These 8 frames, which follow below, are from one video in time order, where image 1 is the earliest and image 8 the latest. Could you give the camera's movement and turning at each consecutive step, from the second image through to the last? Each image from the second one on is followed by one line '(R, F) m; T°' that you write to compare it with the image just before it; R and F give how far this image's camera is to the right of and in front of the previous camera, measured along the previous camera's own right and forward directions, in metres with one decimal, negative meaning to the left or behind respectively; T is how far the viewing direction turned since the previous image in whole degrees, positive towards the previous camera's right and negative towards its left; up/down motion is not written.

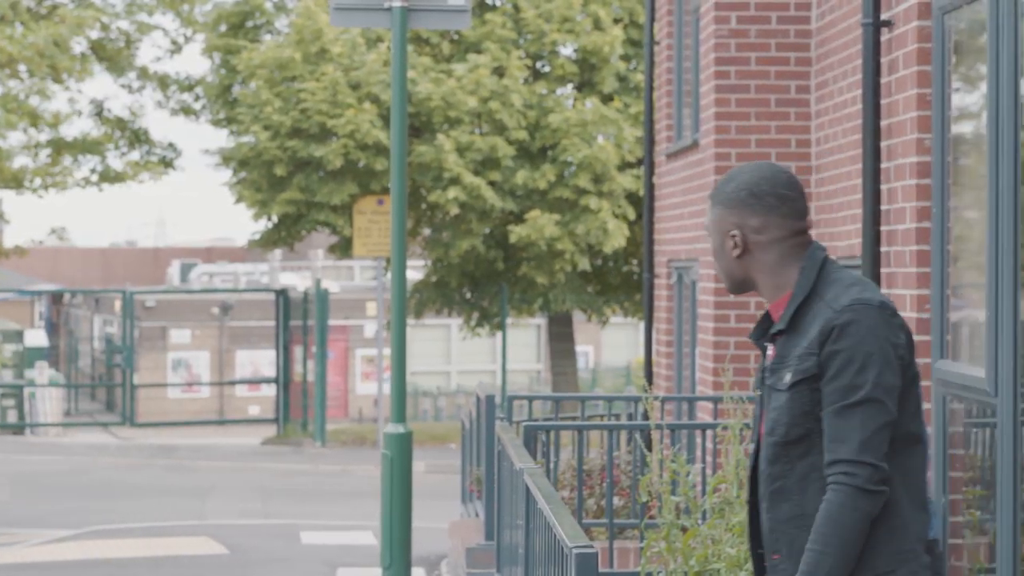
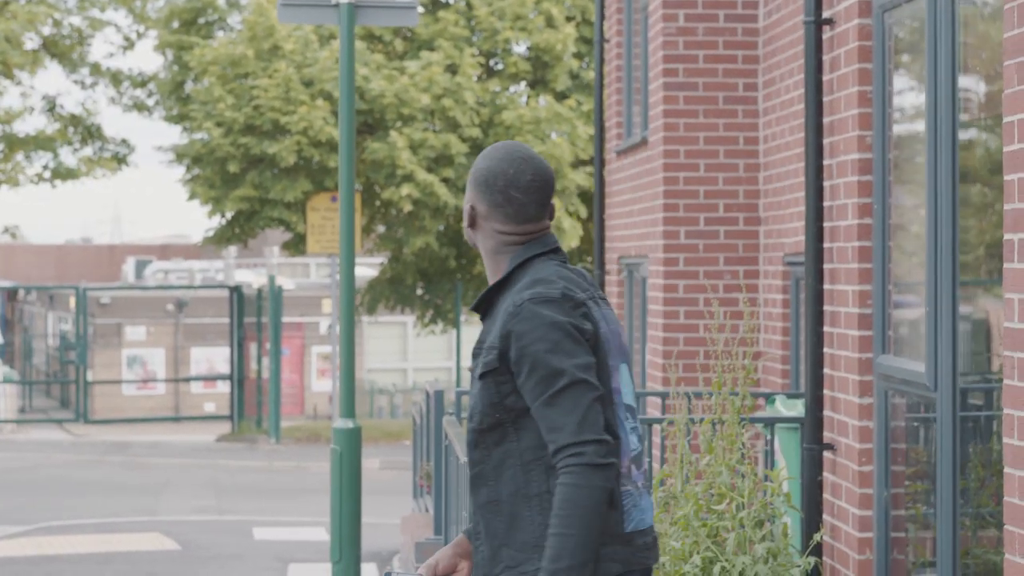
(0.0, 0.0) m; +1°
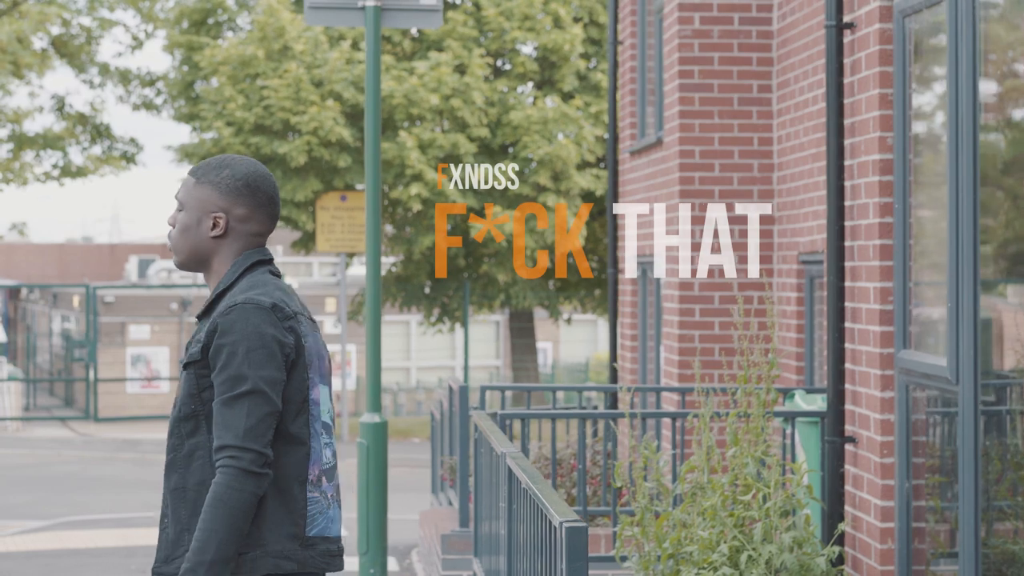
(-0.1, -0.2) m; 0°
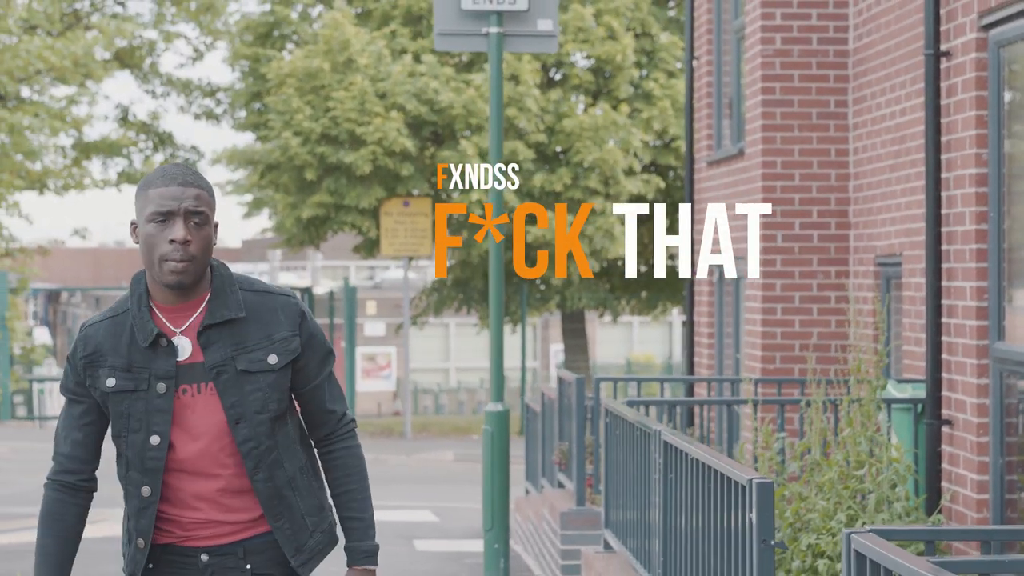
(-0.5, -0.8) m; -1°
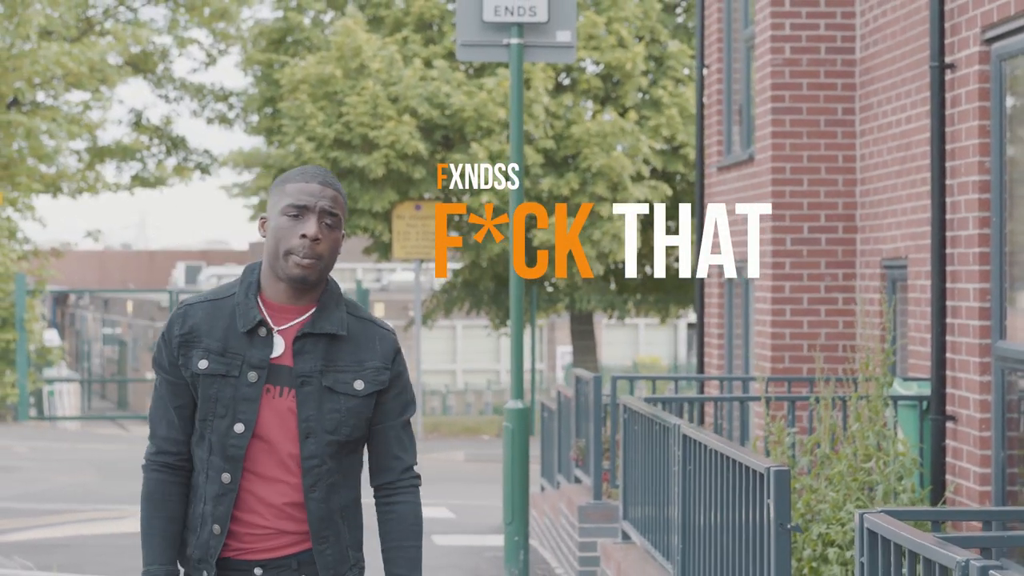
(-0.1, -0.3) m; 0°
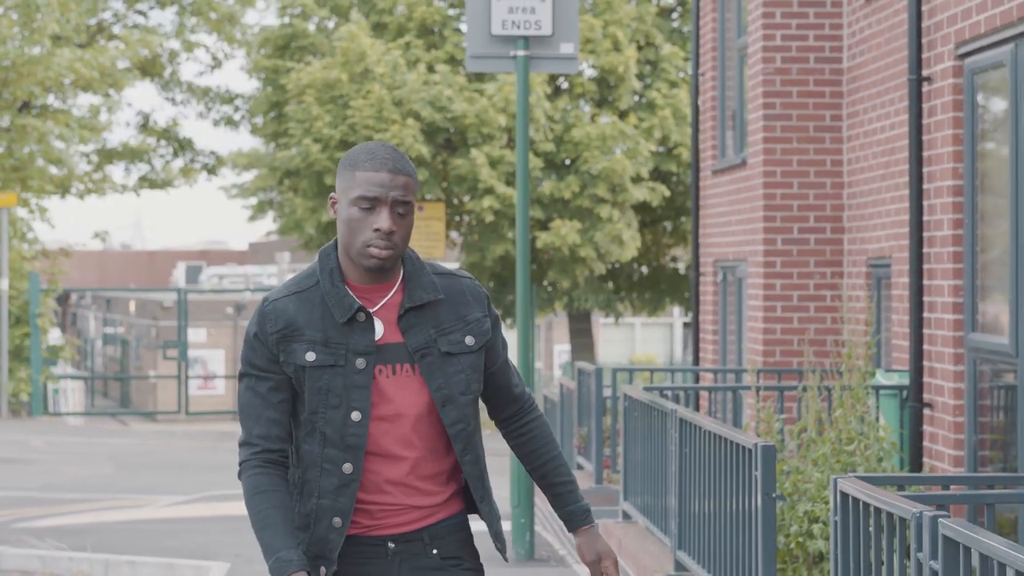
(-0.1, -0.6) m; 0°
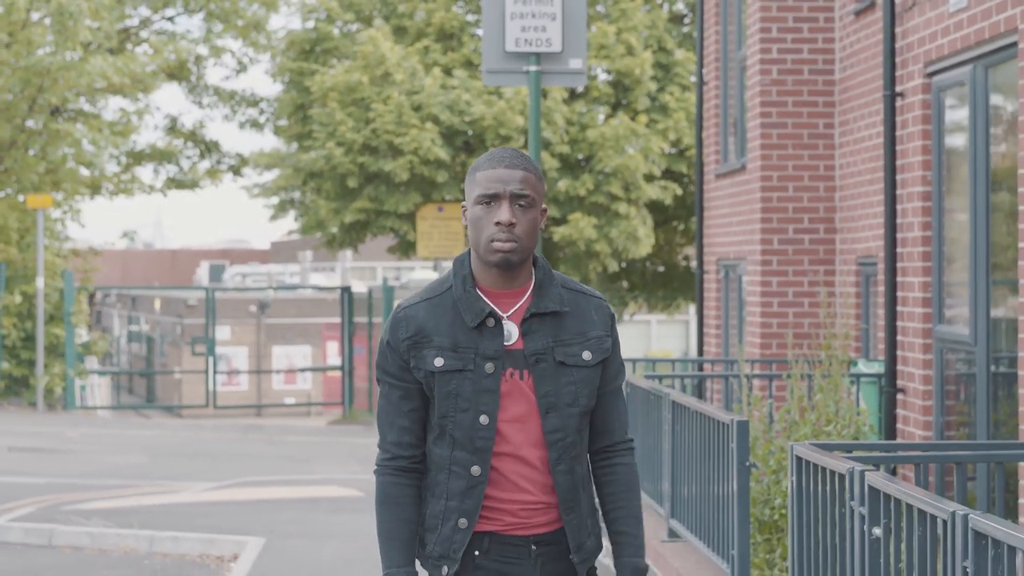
(0.0, -0.9) m; -1°
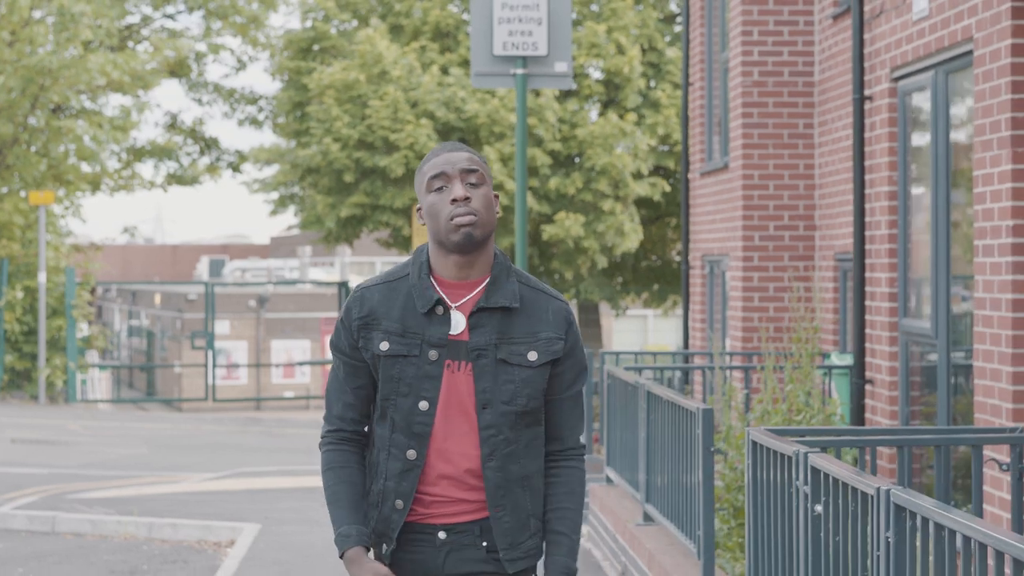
(+0.1, -0.4) m; 0°
